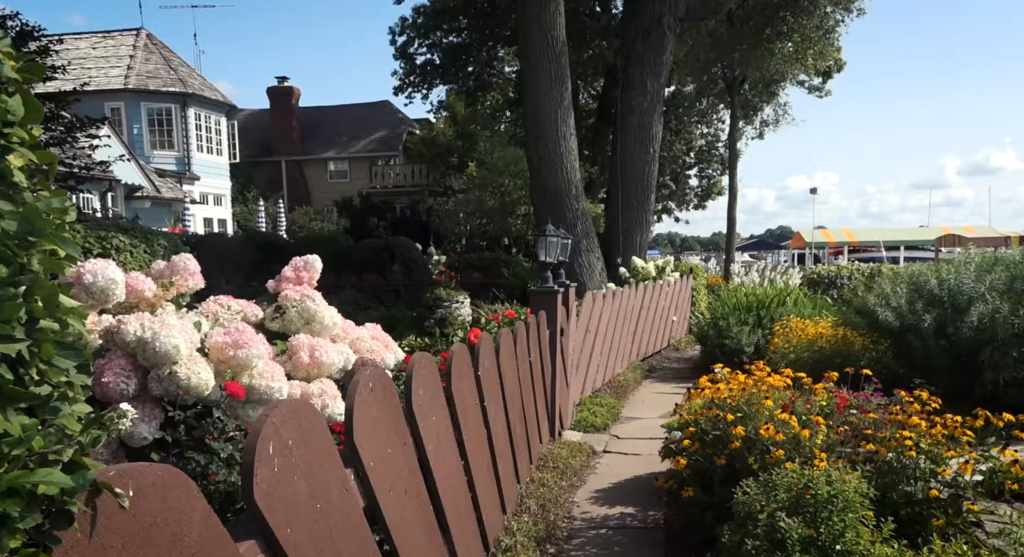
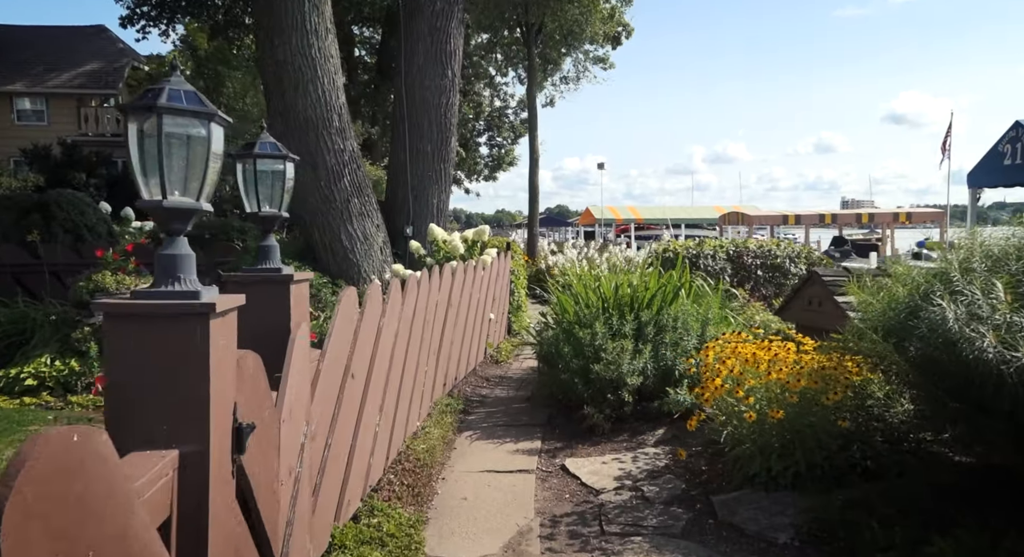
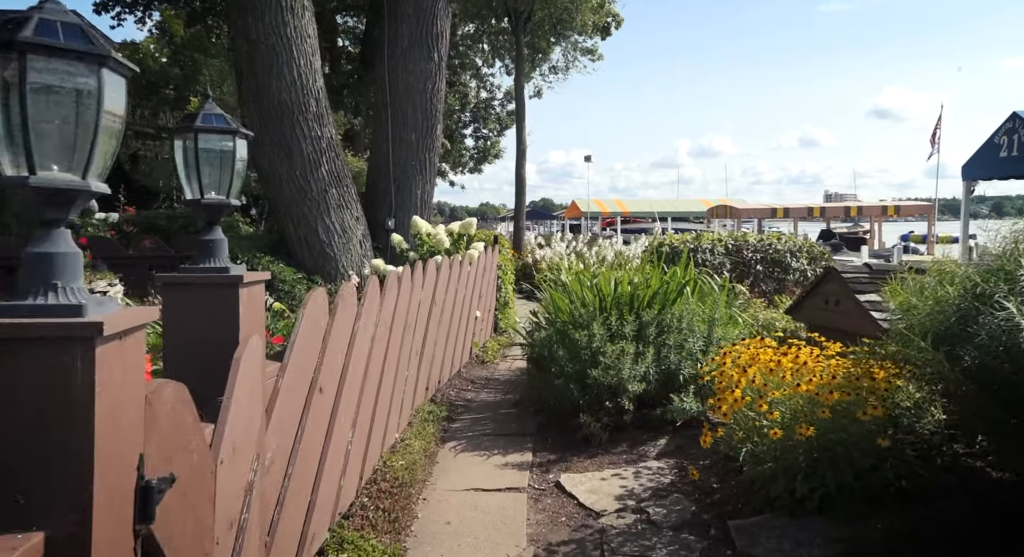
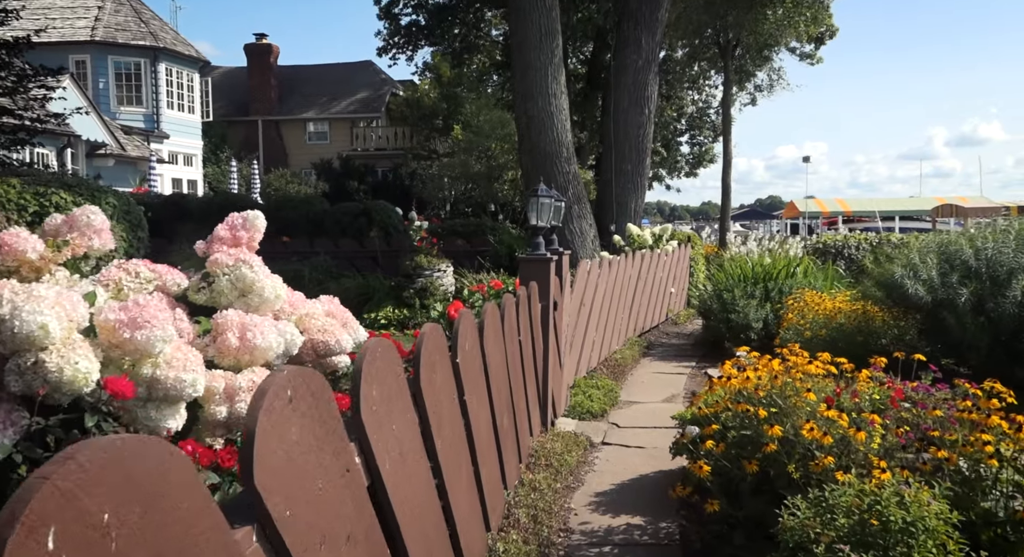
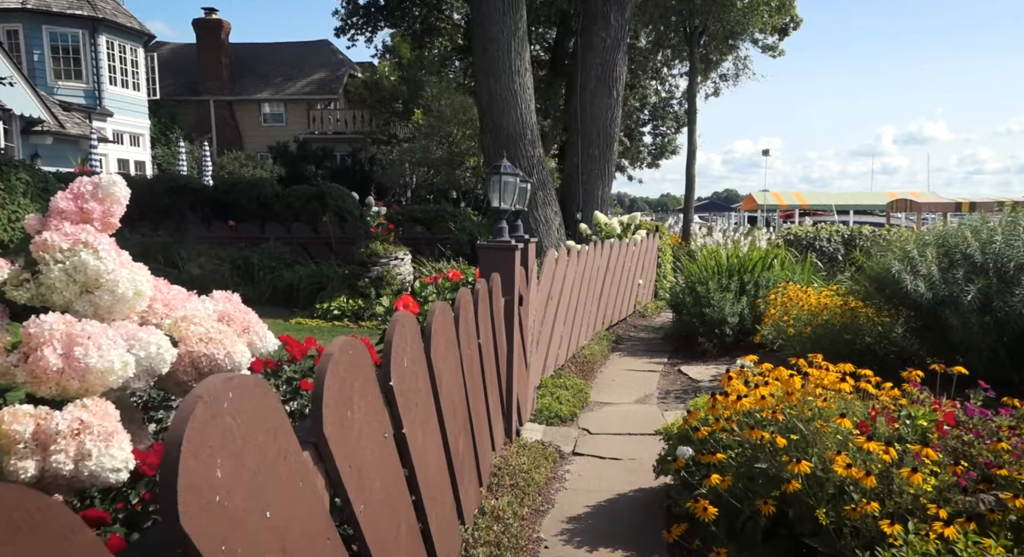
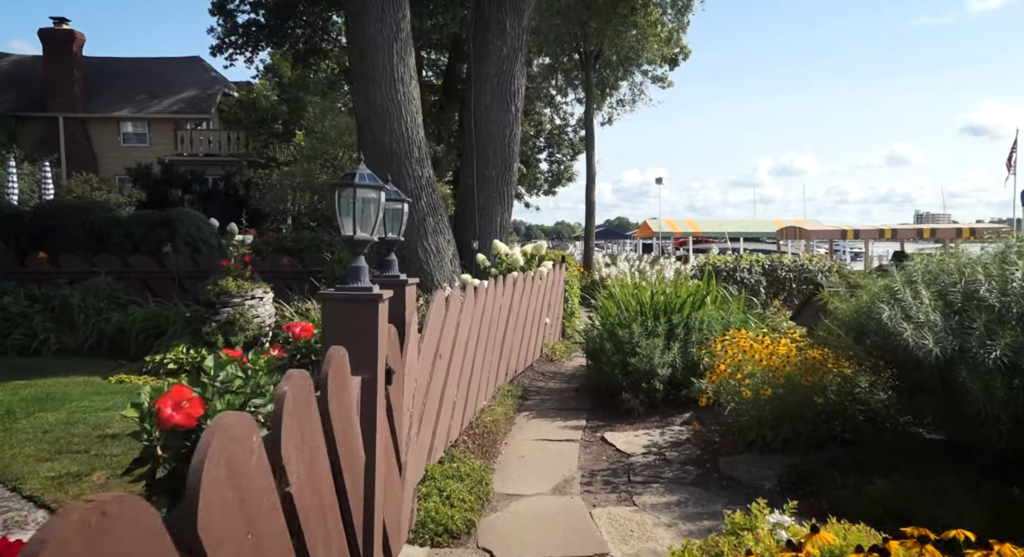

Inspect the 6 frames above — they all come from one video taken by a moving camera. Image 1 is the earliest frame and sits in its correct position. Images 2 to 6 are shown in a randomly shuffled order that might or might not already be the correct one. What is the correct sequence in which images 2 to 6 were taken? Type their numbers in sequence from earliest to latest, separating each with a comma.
4, 5, 6, 2, 3
